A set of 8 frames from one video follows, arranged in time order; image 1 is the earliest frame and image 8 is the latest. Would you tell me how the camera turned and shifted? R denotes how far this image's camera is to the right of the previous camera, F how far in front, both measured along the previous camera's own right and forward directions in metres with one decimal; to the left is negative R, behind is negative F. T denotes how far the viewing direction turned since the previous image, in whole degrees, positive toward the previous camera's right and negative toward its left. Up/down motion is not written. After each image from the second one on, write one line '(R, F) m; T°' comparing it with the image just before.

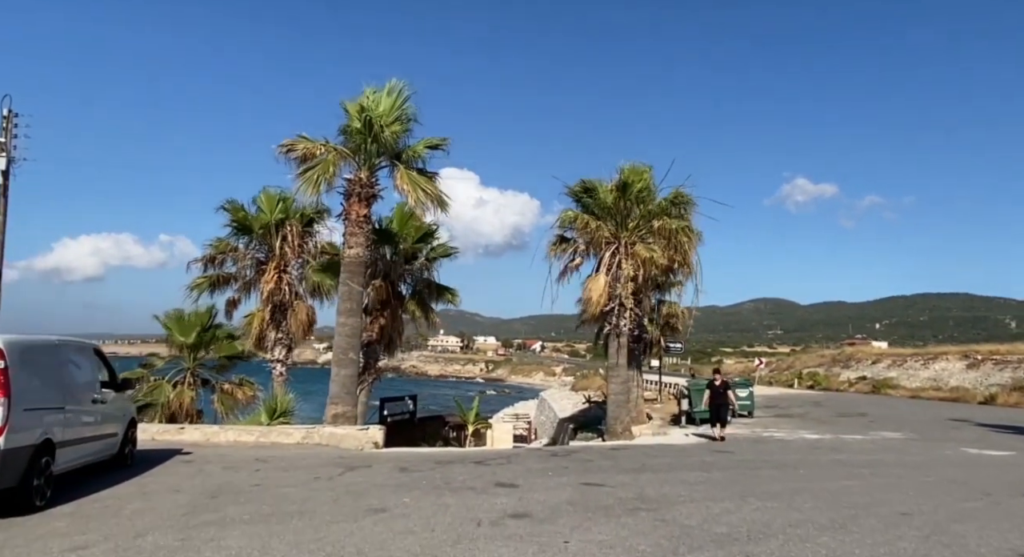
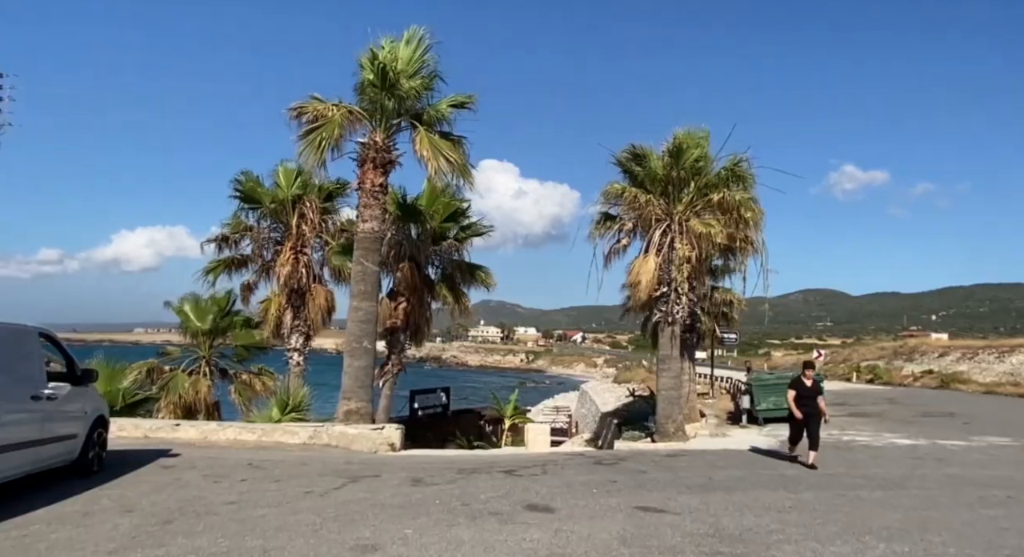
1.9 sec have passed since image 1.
(0.0, +1.8) m; -3°
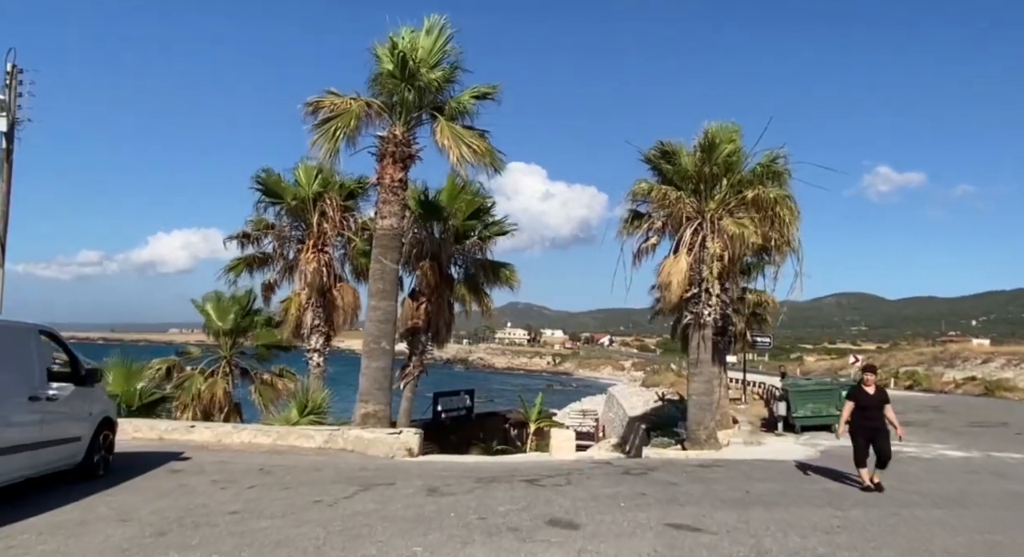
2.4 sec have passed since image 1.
(0.0, +0.5) m; -2°
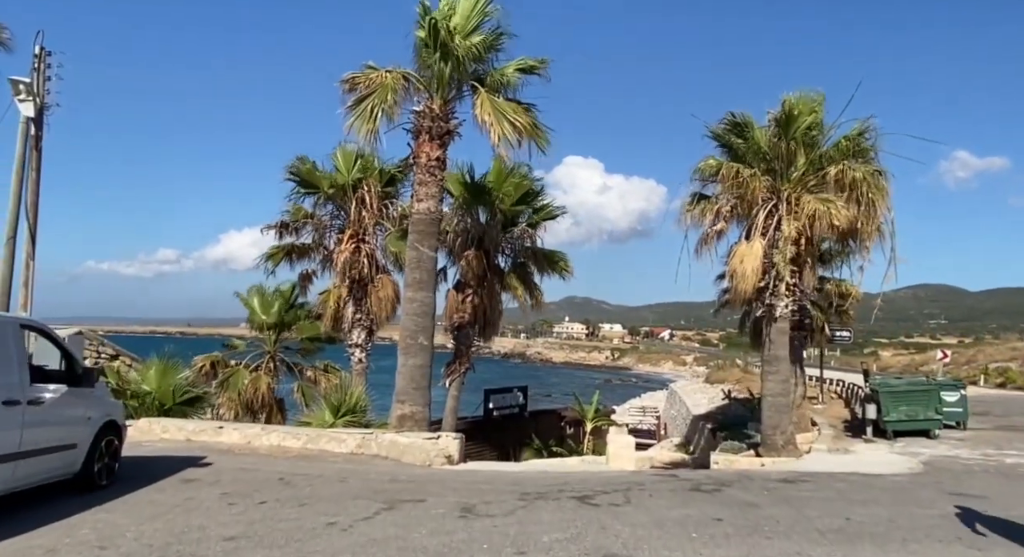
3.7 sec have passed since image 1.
(+0.1, +1.2) m; -4°
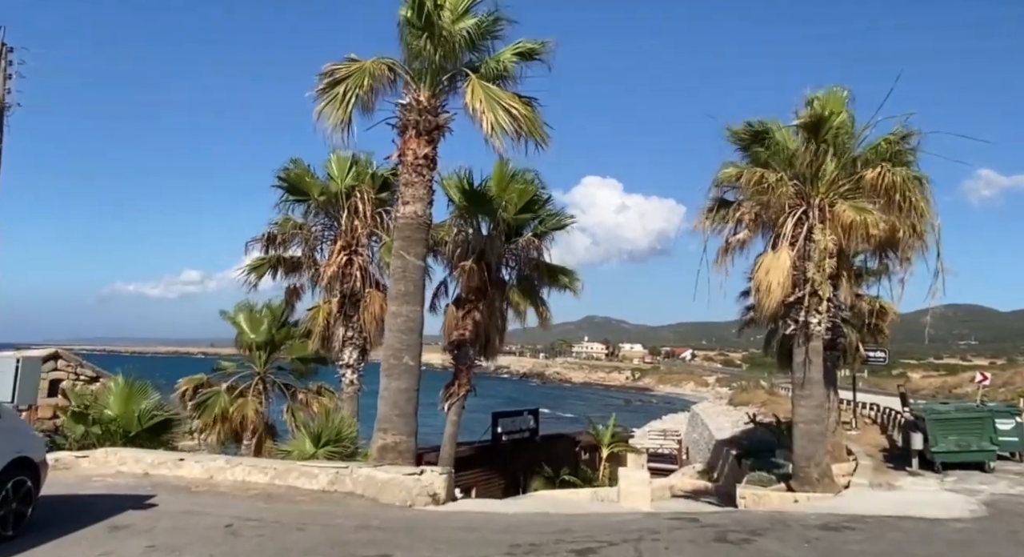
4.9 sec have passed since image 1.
(+0.3, +1.2) m; -1°
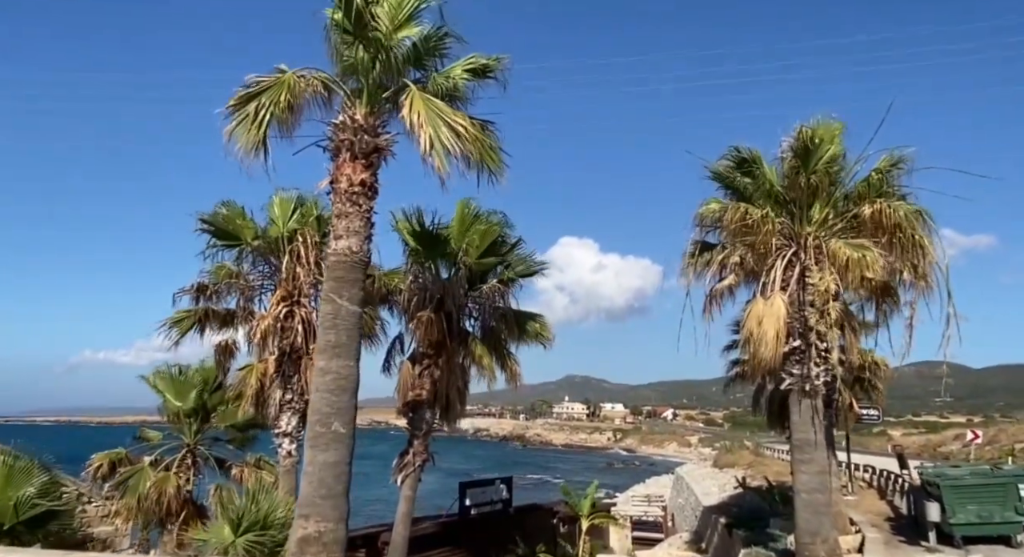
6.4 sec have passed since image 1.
(+0.3, +1.4) m; +2°
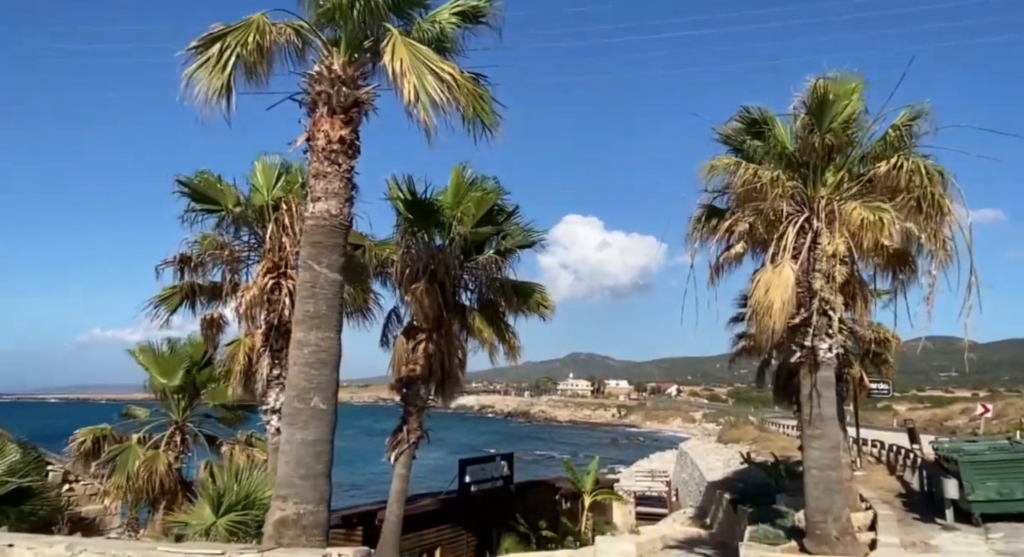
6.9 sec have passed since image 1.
(+0.1, +0.5) m; 0°
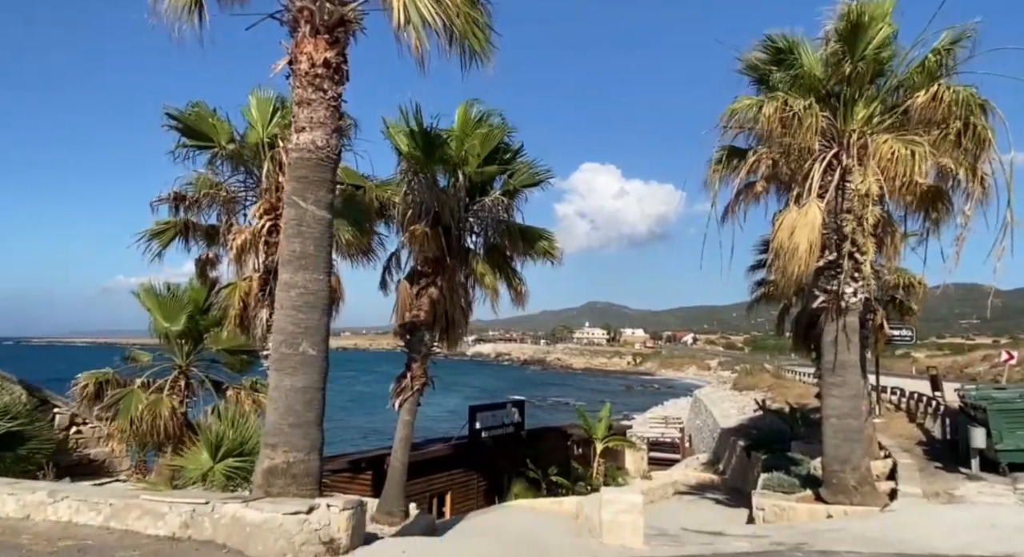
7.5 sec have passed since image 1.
(+0.1, +0.5) m; -1°
